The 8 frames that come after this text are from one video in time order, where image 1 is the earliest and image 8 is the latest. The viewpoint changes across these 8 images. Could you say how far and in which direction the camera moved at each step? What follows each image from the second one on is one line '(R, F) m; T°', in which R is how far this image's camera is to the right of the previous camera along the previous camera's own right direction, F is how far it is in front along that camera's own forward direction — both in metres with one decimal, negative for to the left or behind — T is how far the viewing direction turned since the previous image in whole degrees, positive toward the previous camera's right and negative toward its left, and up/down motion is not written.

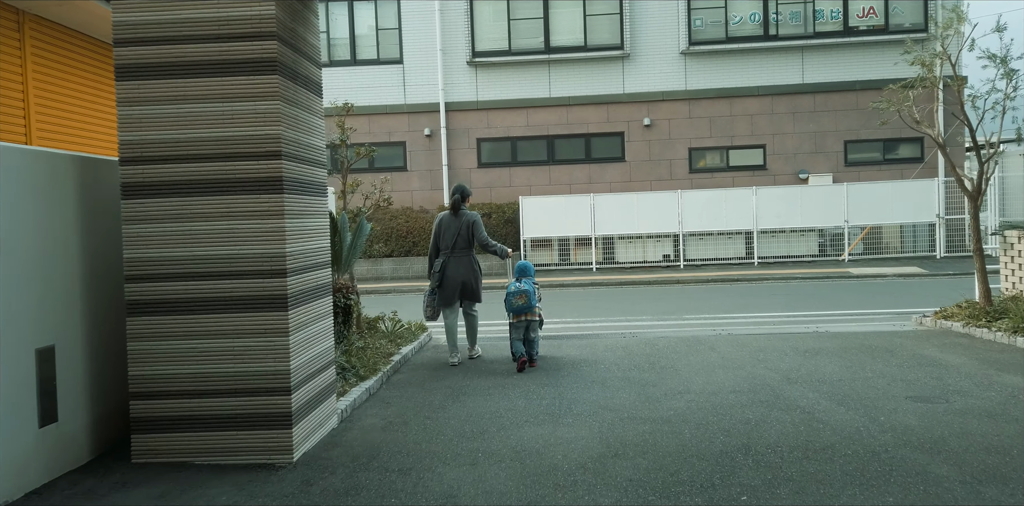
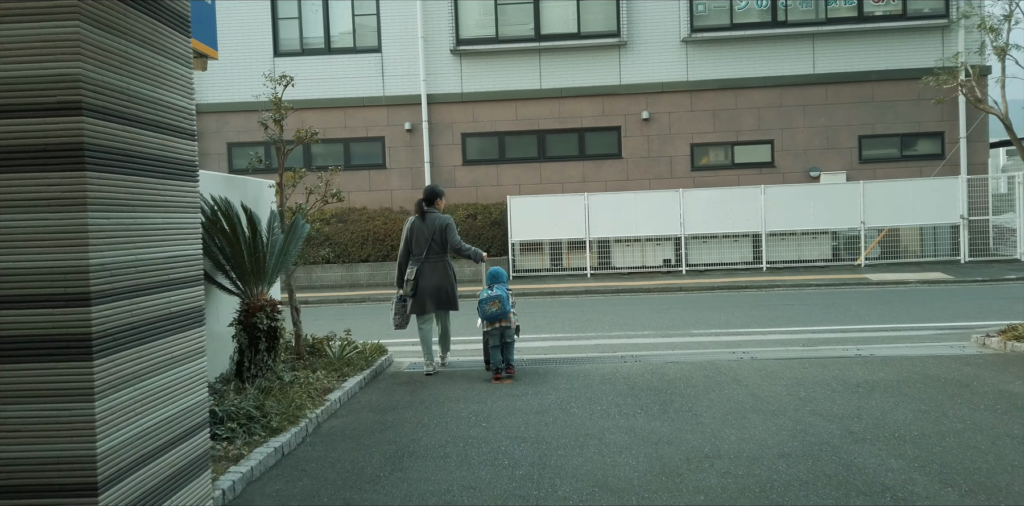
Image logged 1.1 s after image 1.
(+0.2, +1.7) m; 0°
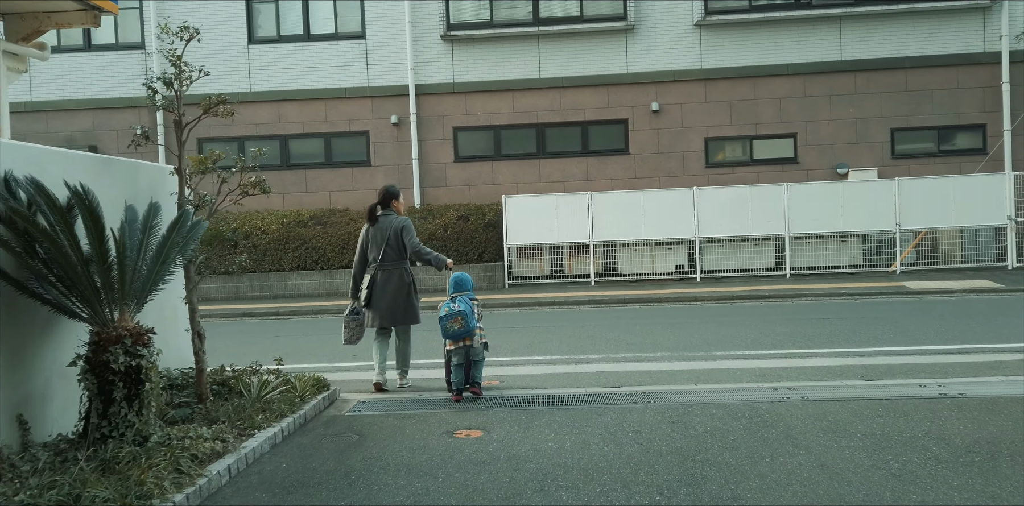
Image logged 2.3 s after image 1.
(+0.2, +1.8) m; 0°
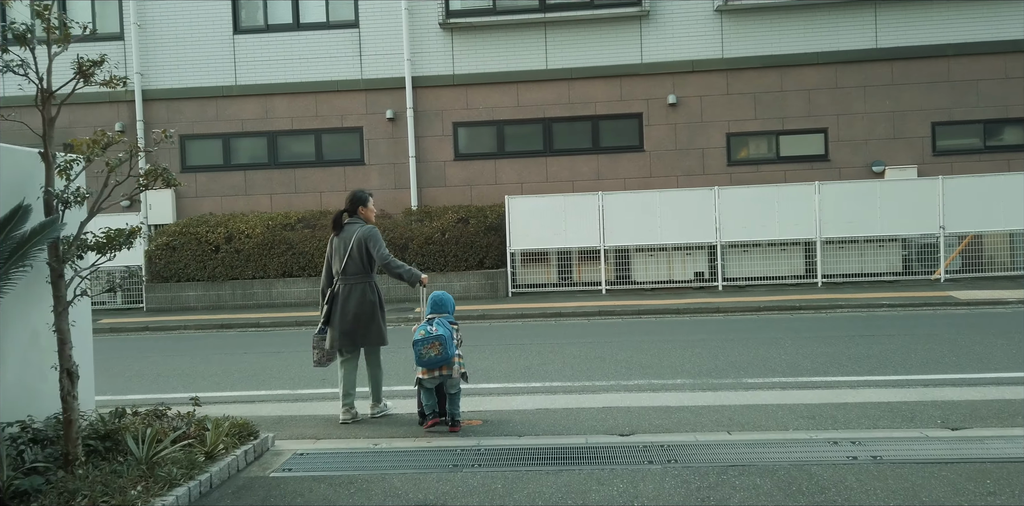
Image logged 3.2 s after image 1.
(+0.2, +1.4) m; -1°
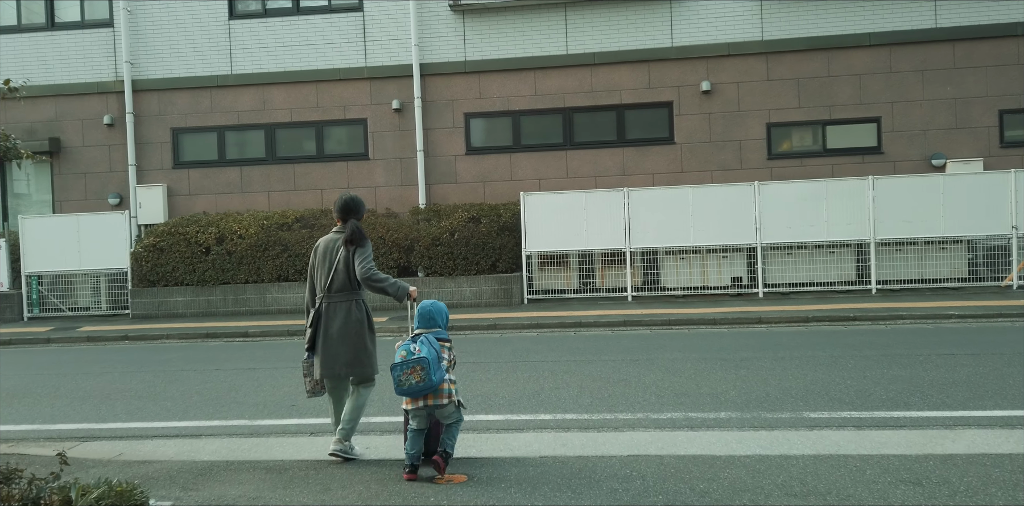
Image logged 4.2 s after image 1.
(+0.2, +1.5) m; -2°
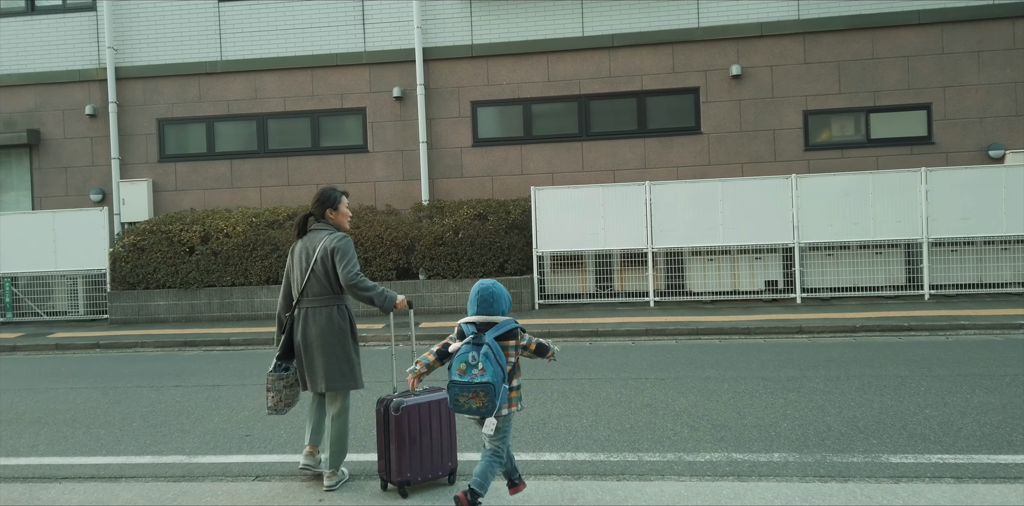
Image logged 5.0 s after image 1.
(+0.1, +1.3) m; -1°
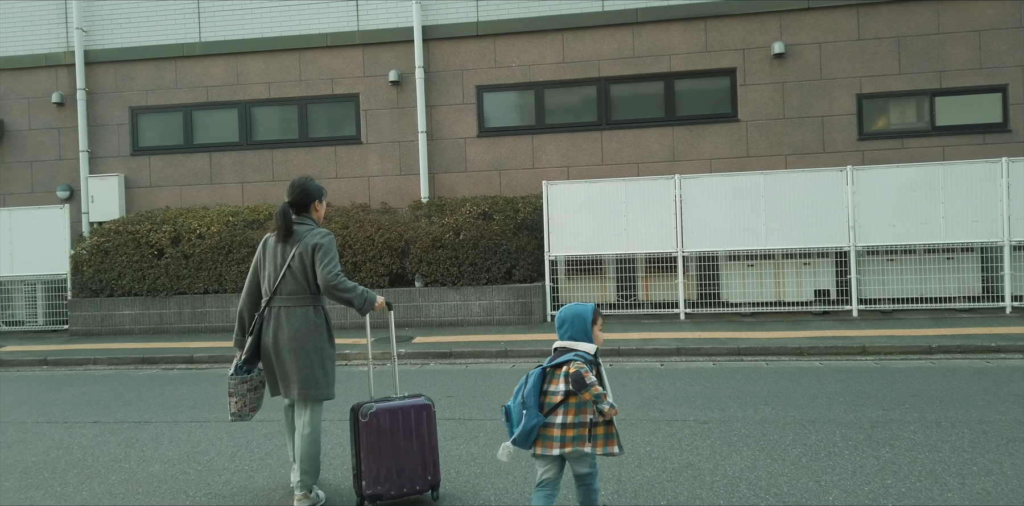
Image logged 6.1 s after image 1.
(+0.2, +1.7) m; -1°
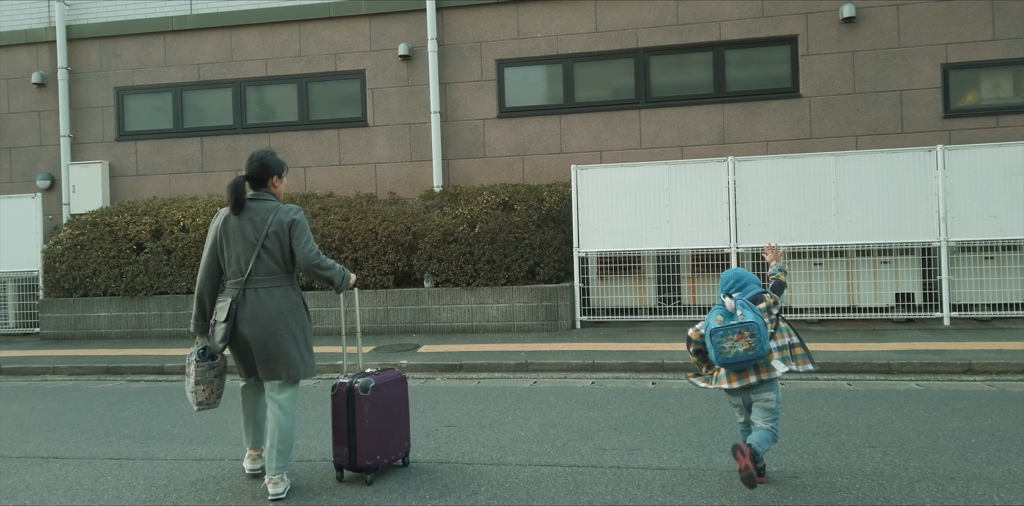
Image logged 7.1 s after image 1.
(+0.1, +1.6) m; -2°
